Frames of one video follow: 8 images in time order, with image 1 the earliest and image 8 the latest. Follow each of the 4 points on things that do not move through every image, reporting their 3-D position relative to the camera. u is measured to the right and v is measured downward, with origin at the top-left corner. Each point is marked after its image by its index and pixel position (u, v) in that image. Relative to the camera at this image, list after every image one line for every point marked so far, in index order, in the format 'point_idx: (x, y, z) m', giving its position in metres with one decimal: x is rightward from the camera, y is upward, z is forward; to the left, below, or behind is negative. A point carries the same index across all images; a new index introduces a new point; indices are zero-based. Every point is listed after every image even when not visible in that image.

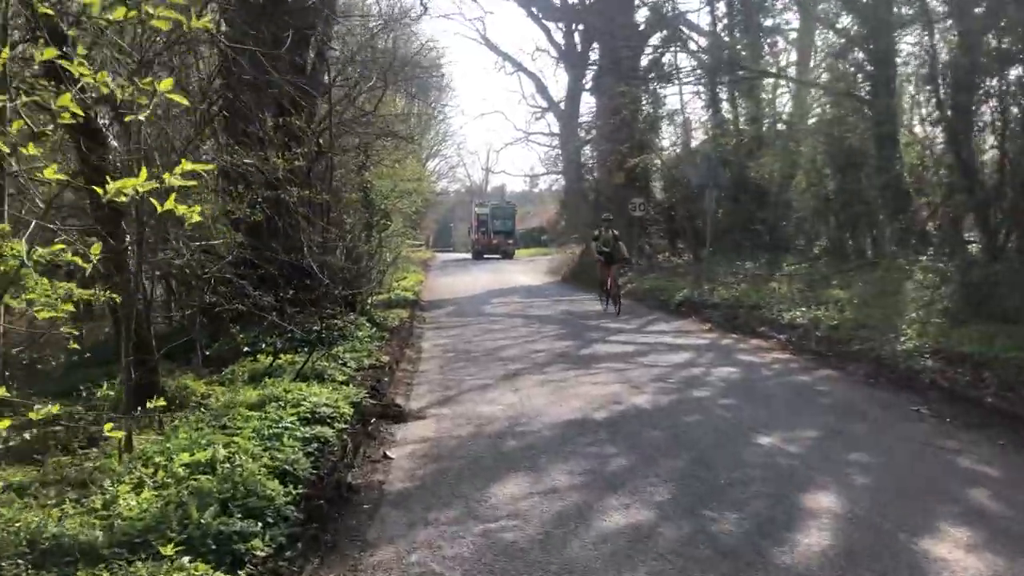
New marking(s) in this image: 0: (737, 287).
0: (+4.7, 0.0, +18.6) m
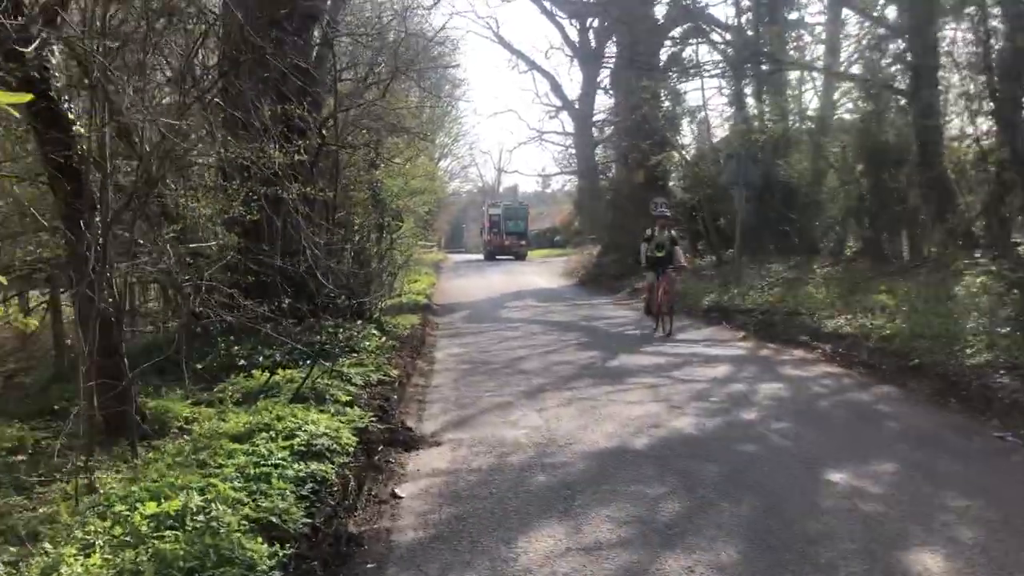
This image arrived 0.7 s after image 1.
0: (+5.1, -0.1, +17.5) m
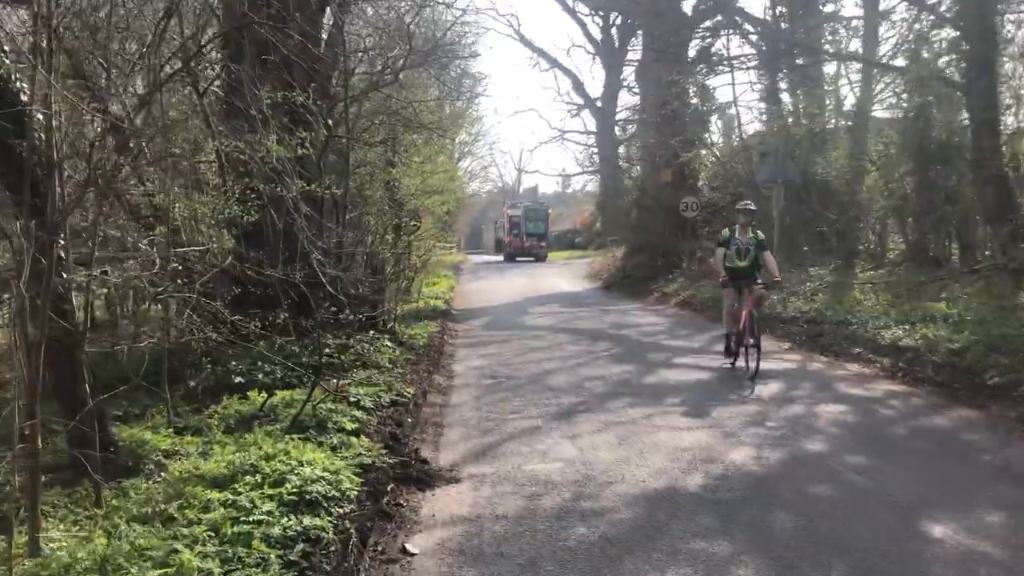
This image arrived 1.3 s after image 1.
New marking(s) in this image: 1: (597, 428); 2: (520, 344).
0: (+5.5, -0.2, +16.4) m
1: (+0.8, -1.3, +8.0) m
2: (+0.1, -0.9, +14.0) m
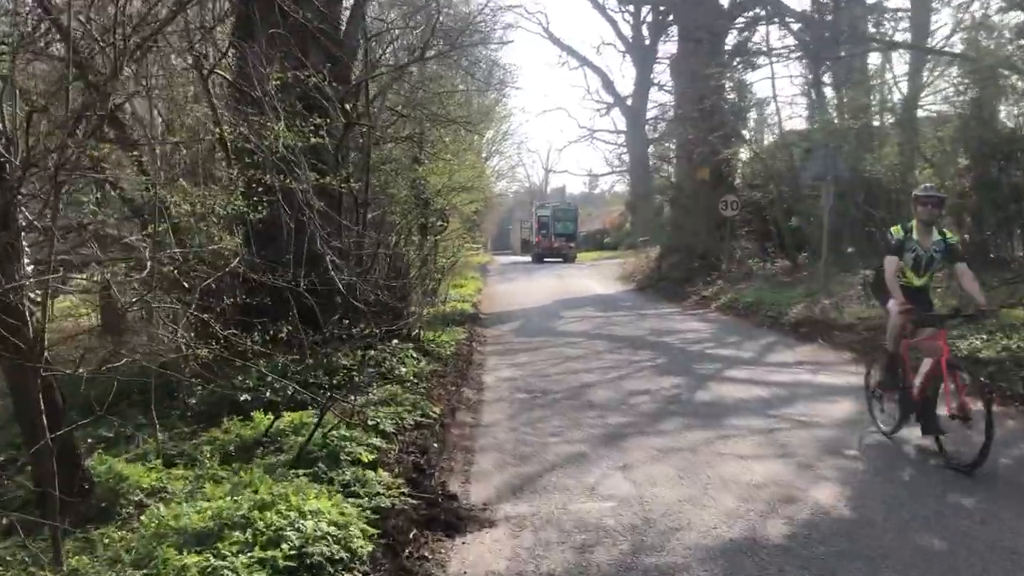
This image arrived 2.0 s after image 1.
0: (+6.1, -0.3, +15.2) m
1: (+1.1, -1.3, +7.0) m
2: (+0.6, -0.9, +13.0) m
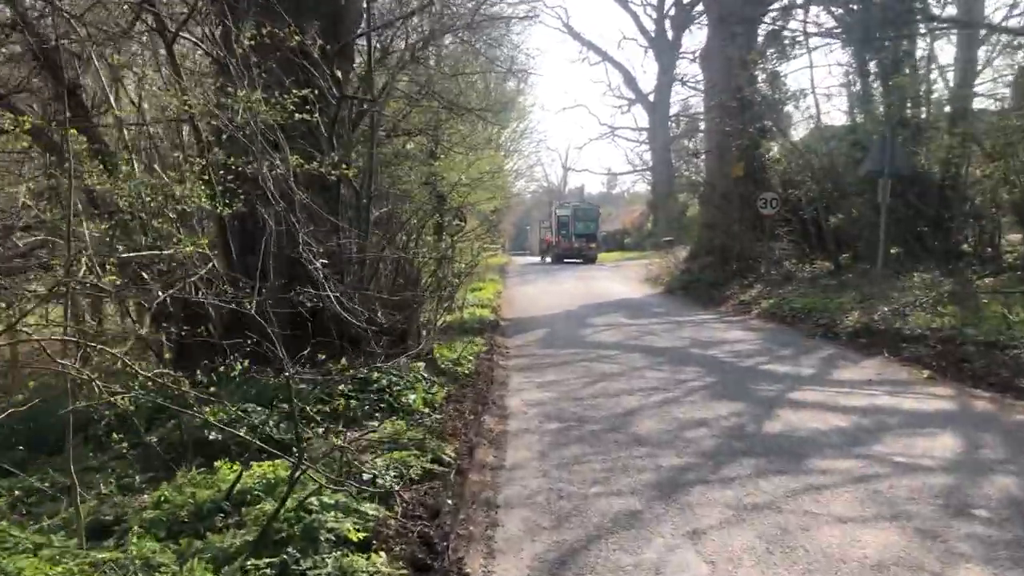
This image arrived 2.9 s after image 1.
0: (+6.5, -0.3, +13.6) m
1: (+1.3, -1.4, +5.4) m
2: (+1.0, -1.0, +11.5) m
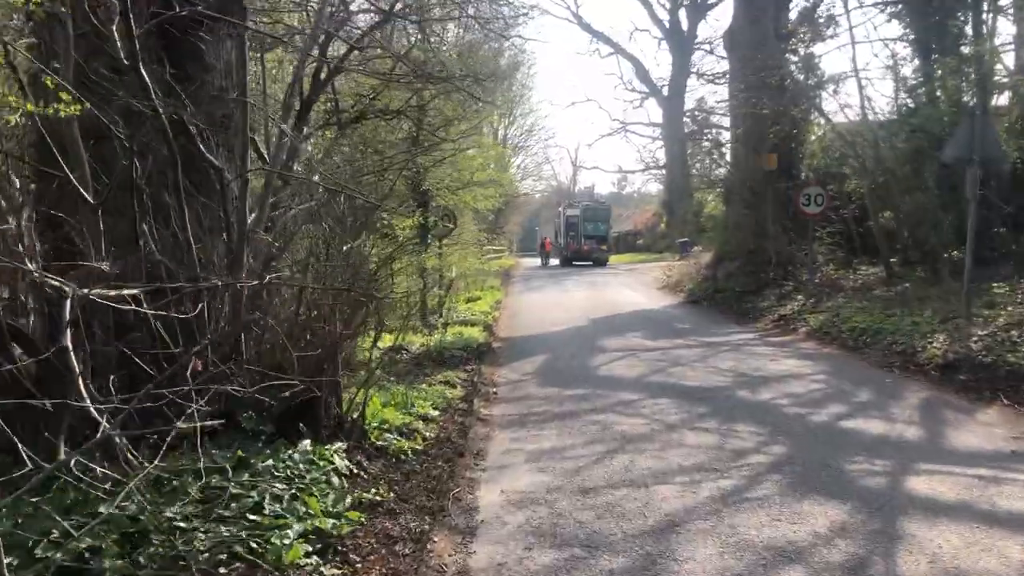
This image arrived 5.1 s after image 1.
0: (+6.4, -0.6, +10.3) m
1: (+1.1, -1.6, +2.3) m
2: (+0.8, -1.3, +8.3) m
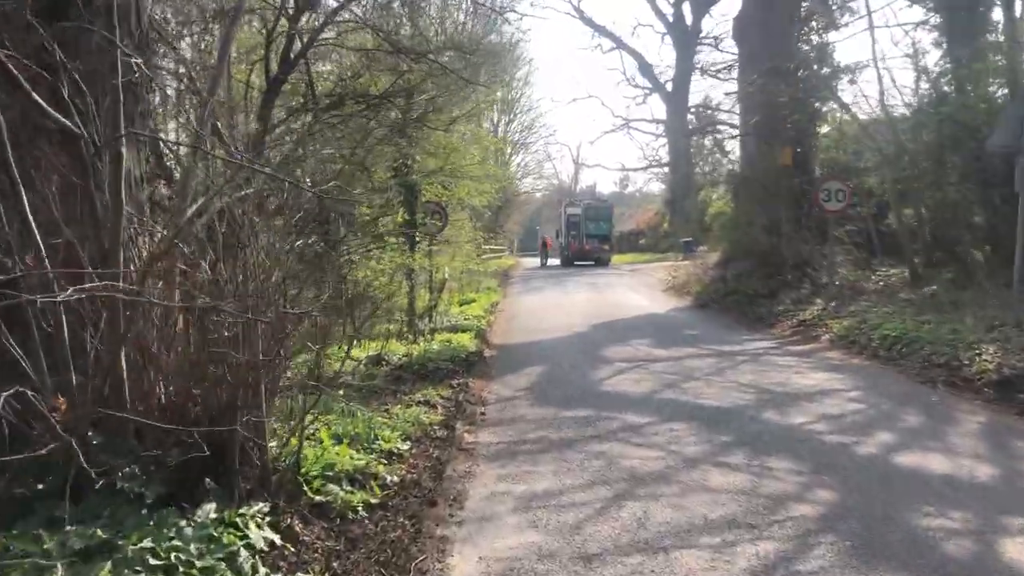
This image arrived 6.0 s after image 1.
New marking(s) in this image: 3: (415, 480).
0: (+6.3, -0.6, +8.9) m
1: (+1.0, -1.7, +0.9) m
2: (+0.7, -1.3, +6.9) m
3: (-0.6, -1.3, +6.2) m
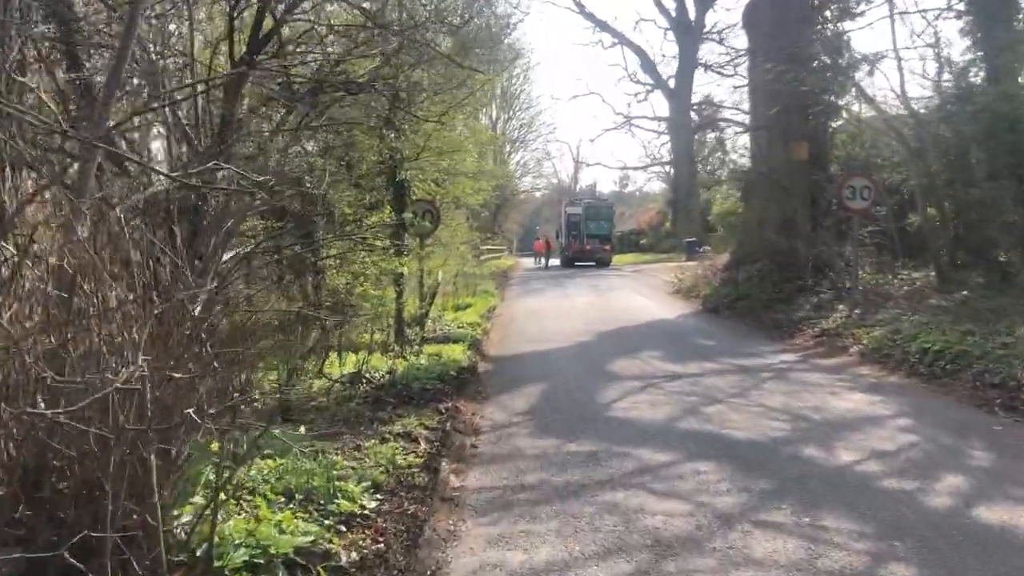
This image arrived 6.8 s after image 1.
0: (+6.2, -0.7, +7.7) m
1: (+0.9, -1.8, -0.4) m
2: (+0.7, -1.4, +5.6) m
3: (-0.7, -1.4, +4.9) m
